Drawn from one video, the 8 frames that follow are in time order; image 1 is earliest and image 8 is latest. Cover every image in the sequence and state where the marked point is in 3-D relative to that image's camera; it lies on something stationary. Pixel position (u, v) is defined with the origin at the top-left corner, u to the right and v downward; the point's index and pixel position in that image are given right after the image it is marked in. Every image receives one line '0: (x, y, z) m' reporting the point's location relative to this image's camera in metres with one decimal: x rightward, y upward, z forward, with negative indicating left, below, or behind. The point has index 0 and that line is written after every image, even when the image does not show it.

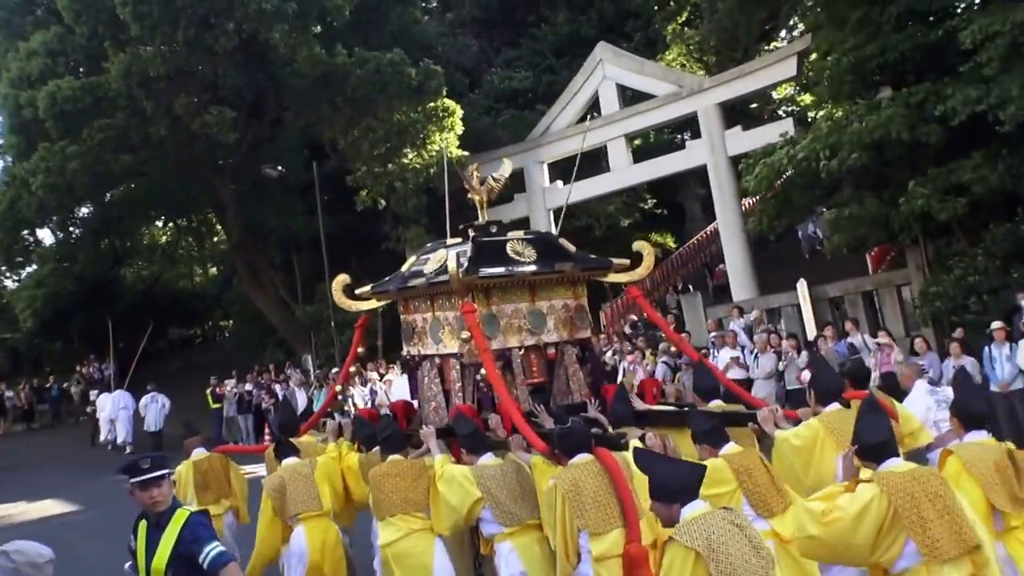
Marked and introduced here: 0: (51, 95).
0: (-5.4, +2.3, +17.1) m
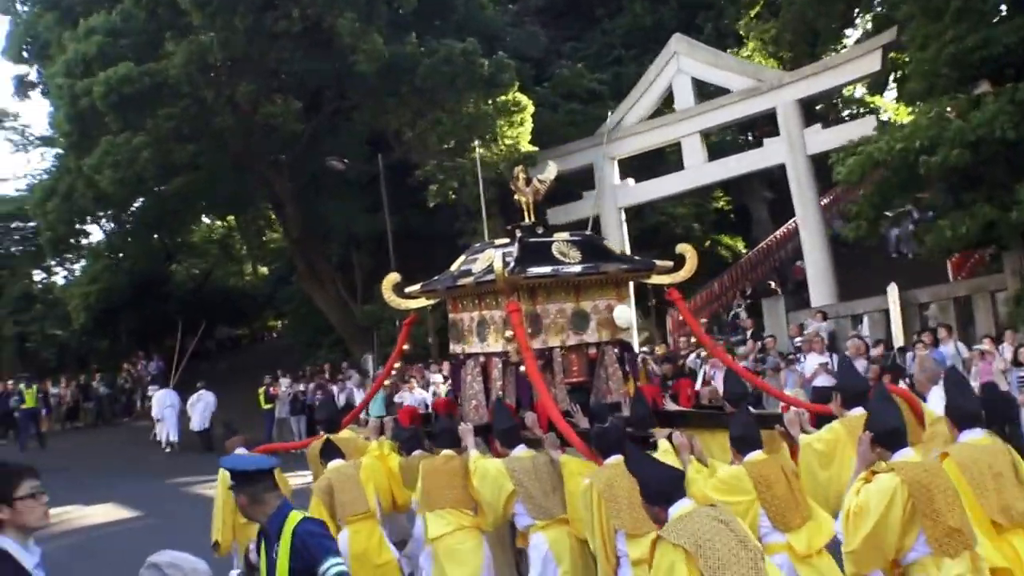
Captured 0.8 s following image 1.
0: (-4.6, +2.3, +16.5) m
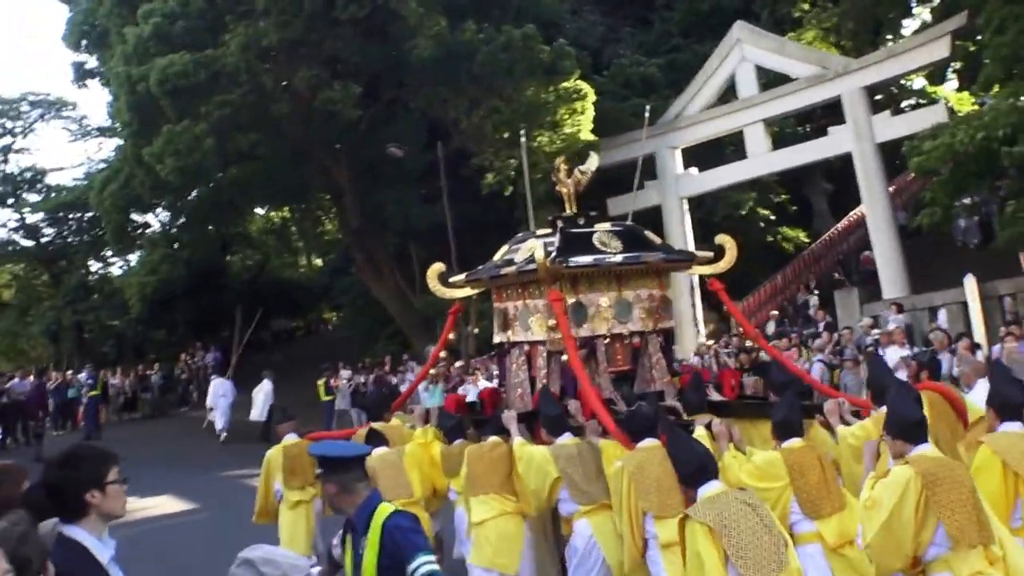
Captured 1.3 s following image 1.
0: (-3.9, +2.5, +16.4) m
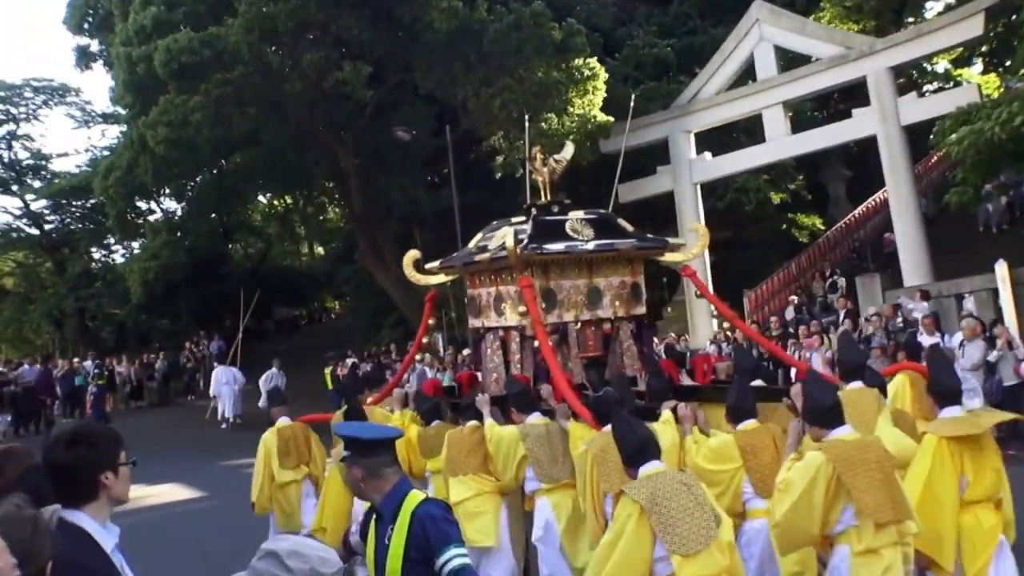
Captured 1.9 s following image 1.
0: (-3.8, +2.6, +16.1) m
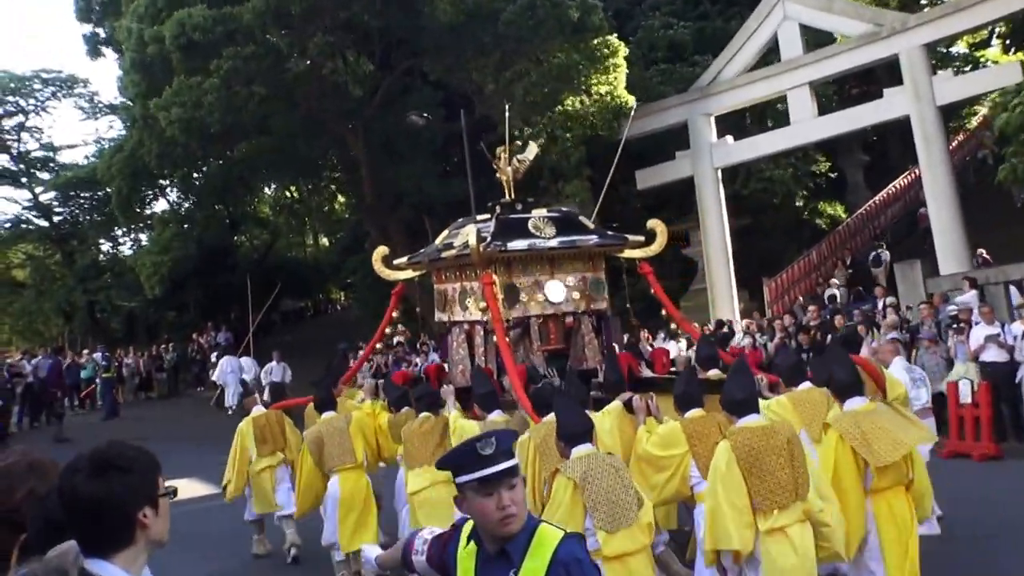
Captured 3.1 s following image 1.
0: (-3.6, +2.7, +15.7) m
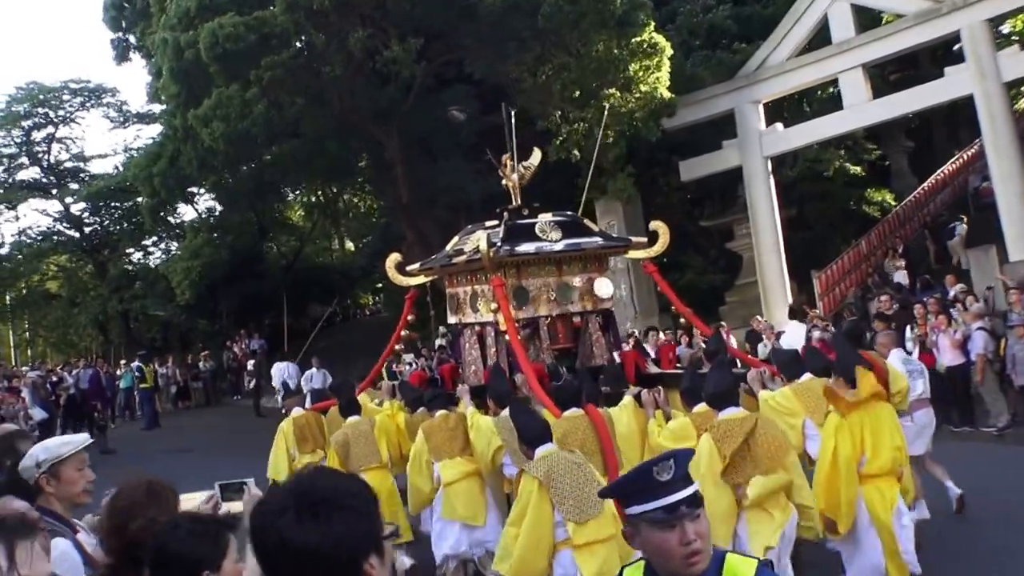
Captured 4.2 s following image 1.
0: (-3.2, +2.7, +15.3) m
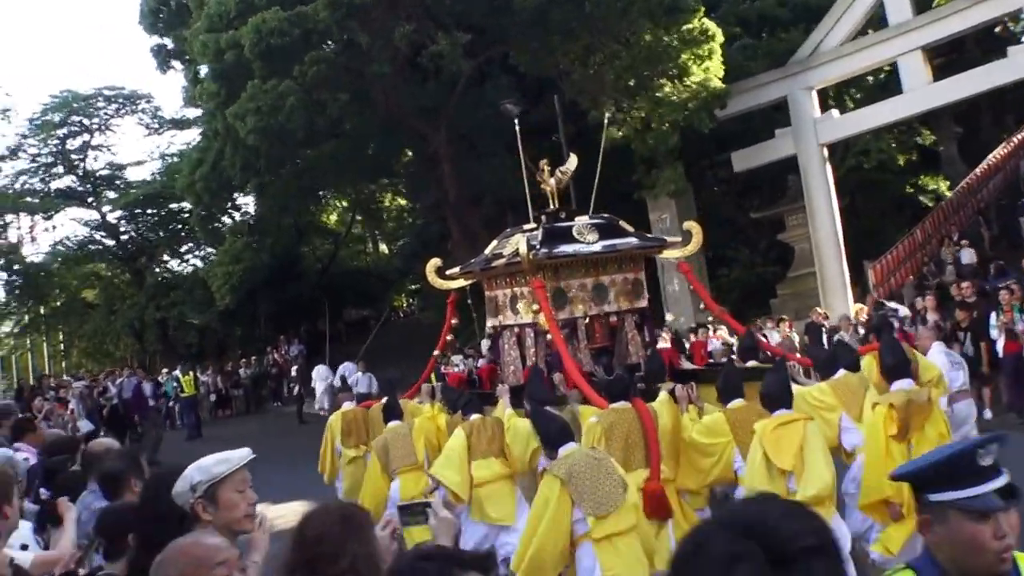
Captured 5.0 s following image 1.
0: (-2.7, +2.6, +15.0) m
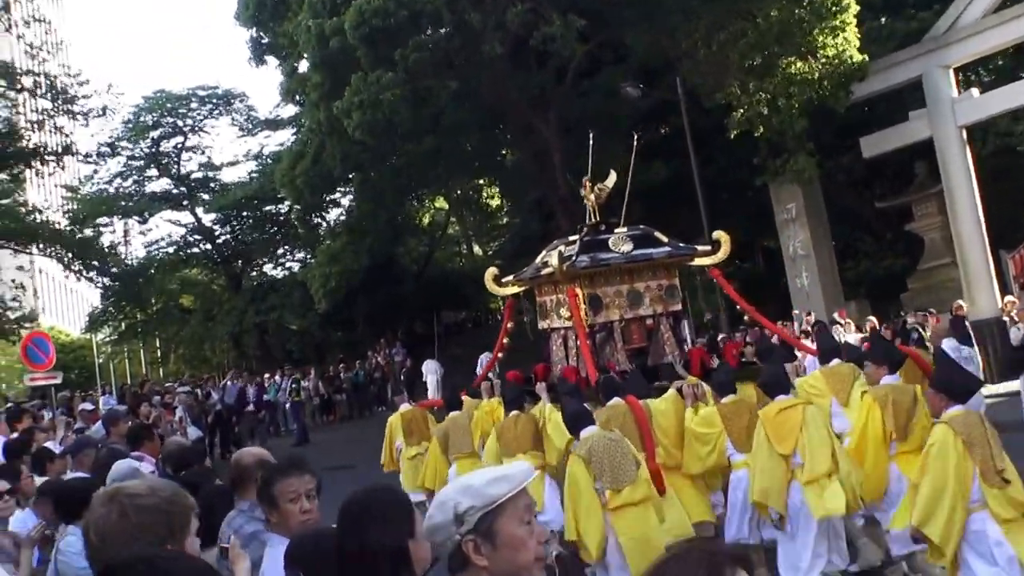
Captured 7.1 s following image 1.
0: (-1.5, +2.6, +14.4) m
